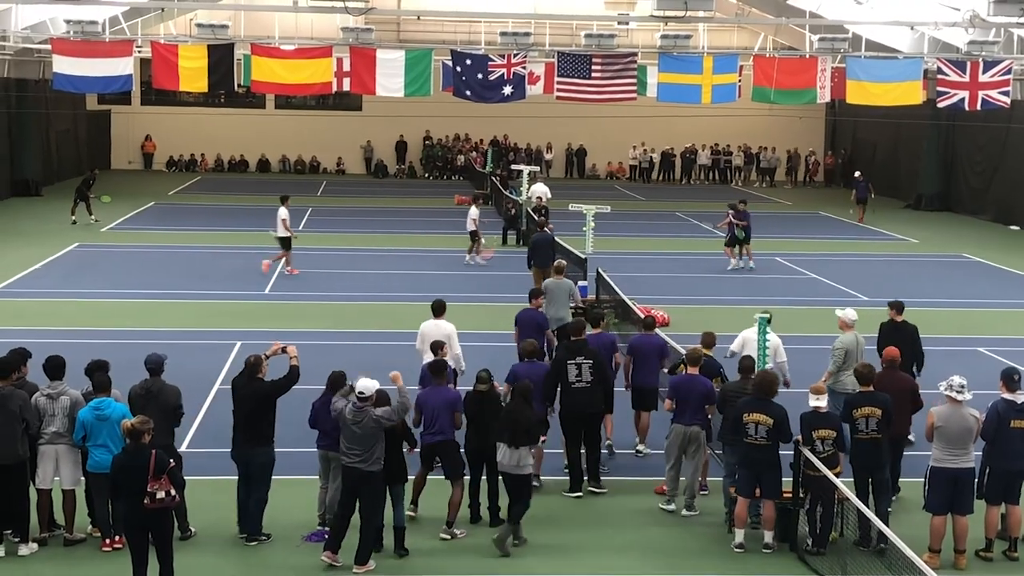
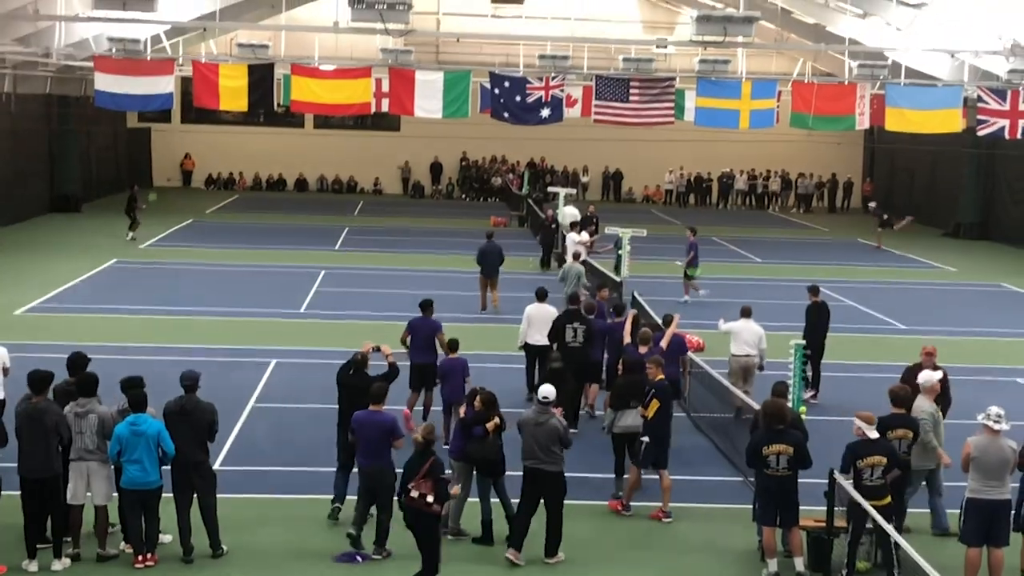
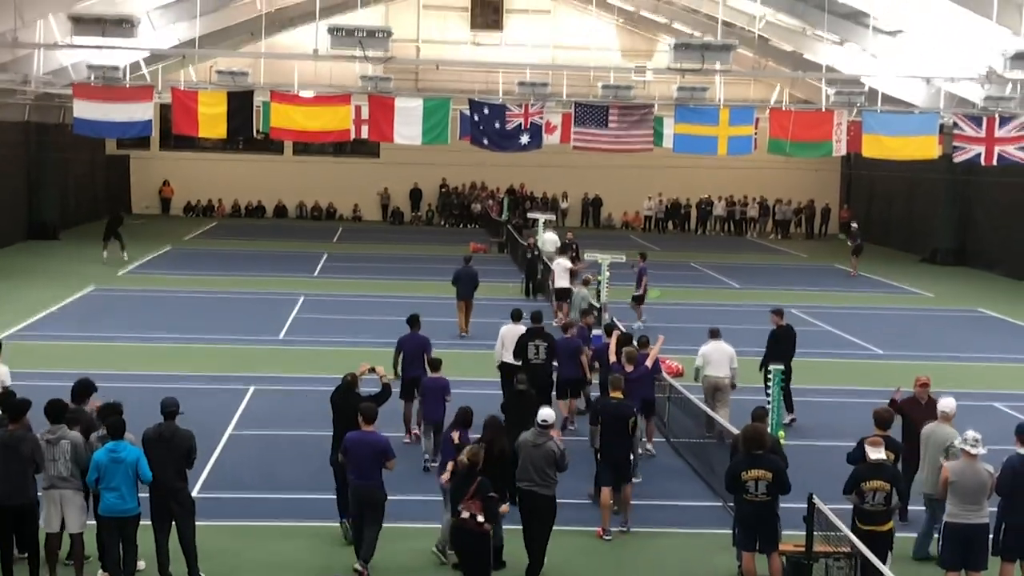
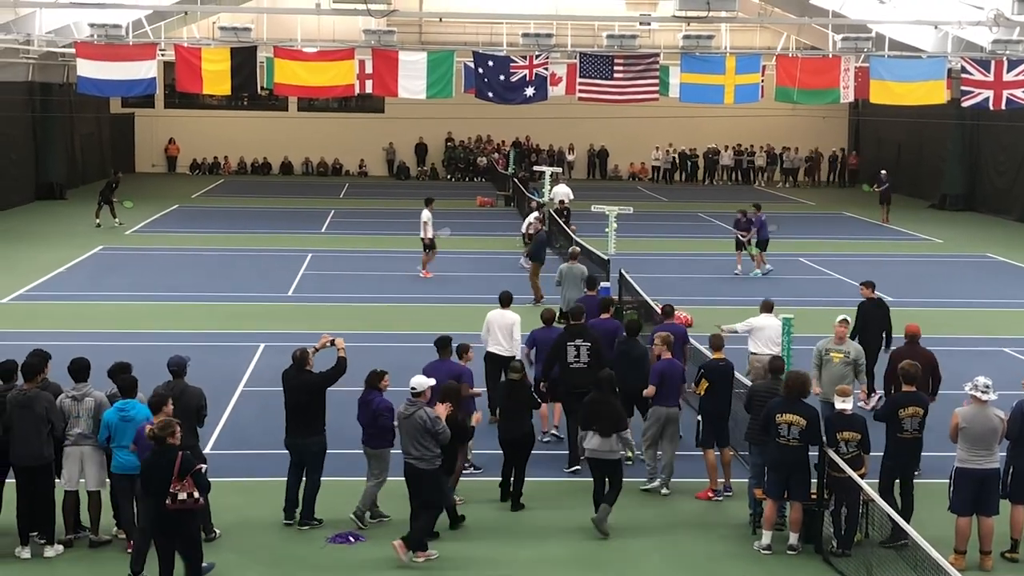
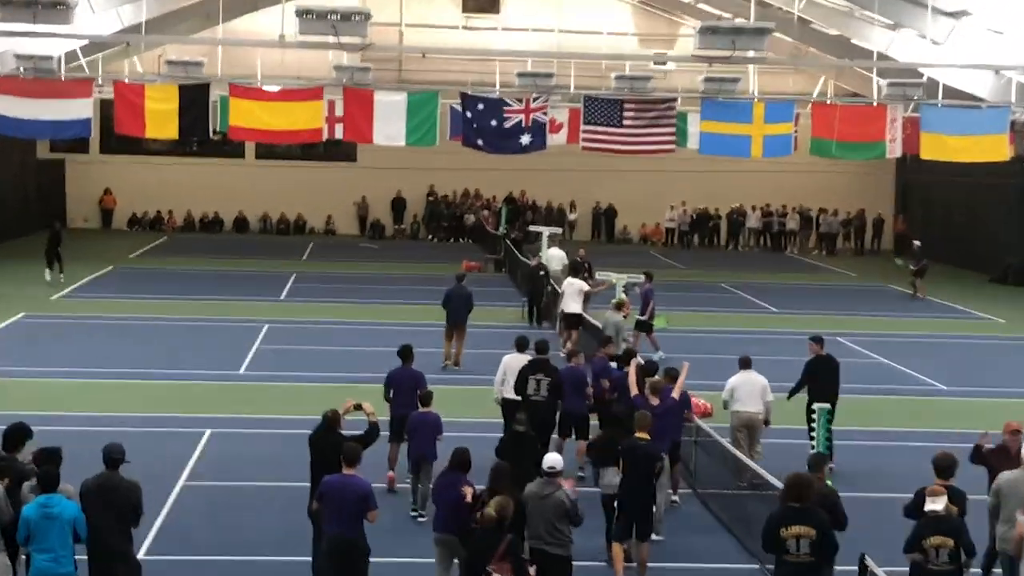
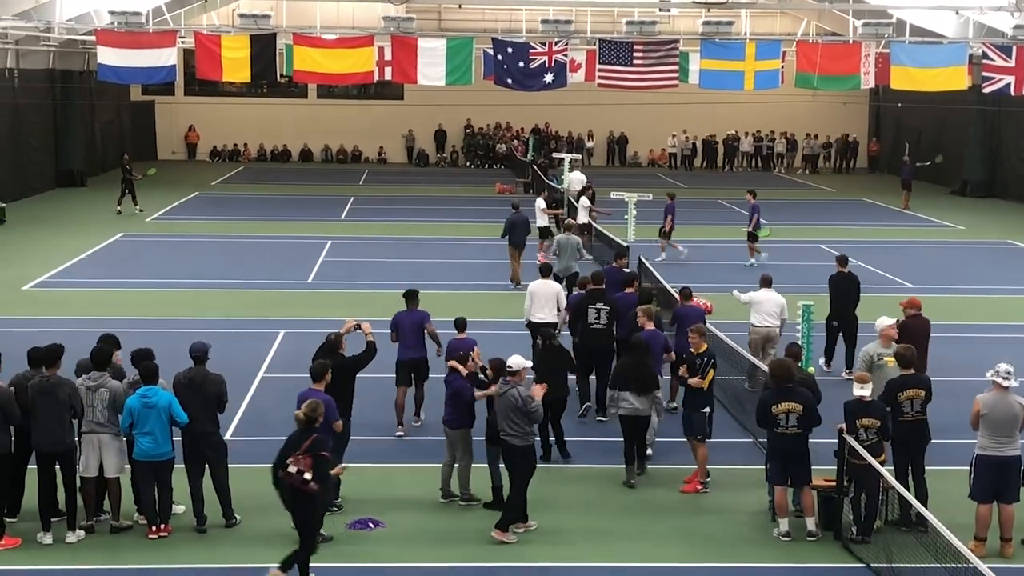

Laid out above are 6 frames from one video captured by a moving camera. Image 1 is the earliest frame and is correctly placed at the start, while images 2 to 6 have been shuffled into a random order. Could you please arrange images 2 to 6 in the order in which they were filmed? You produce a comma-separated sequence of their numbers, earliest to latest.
4, 6, 2, 3, 5
